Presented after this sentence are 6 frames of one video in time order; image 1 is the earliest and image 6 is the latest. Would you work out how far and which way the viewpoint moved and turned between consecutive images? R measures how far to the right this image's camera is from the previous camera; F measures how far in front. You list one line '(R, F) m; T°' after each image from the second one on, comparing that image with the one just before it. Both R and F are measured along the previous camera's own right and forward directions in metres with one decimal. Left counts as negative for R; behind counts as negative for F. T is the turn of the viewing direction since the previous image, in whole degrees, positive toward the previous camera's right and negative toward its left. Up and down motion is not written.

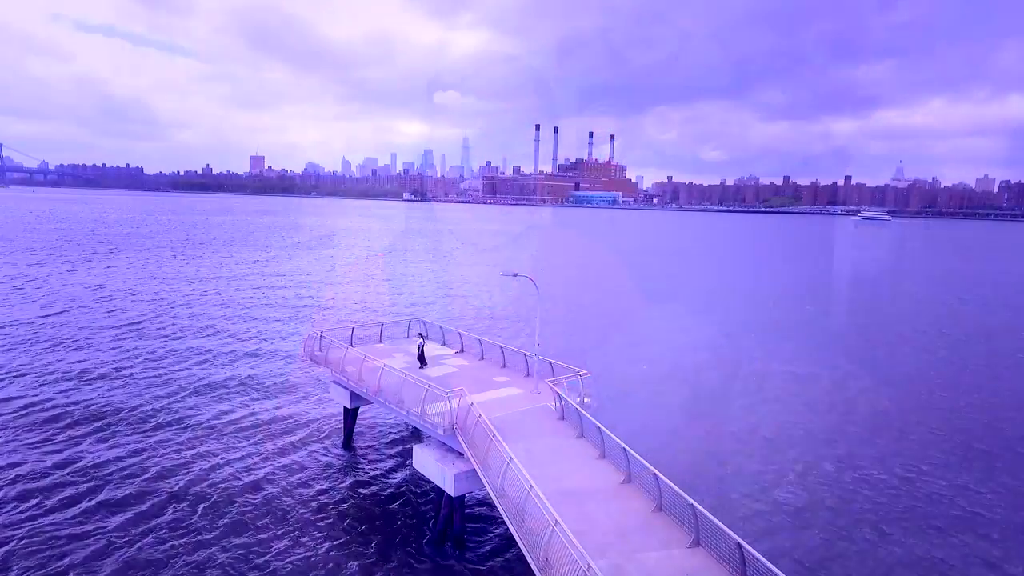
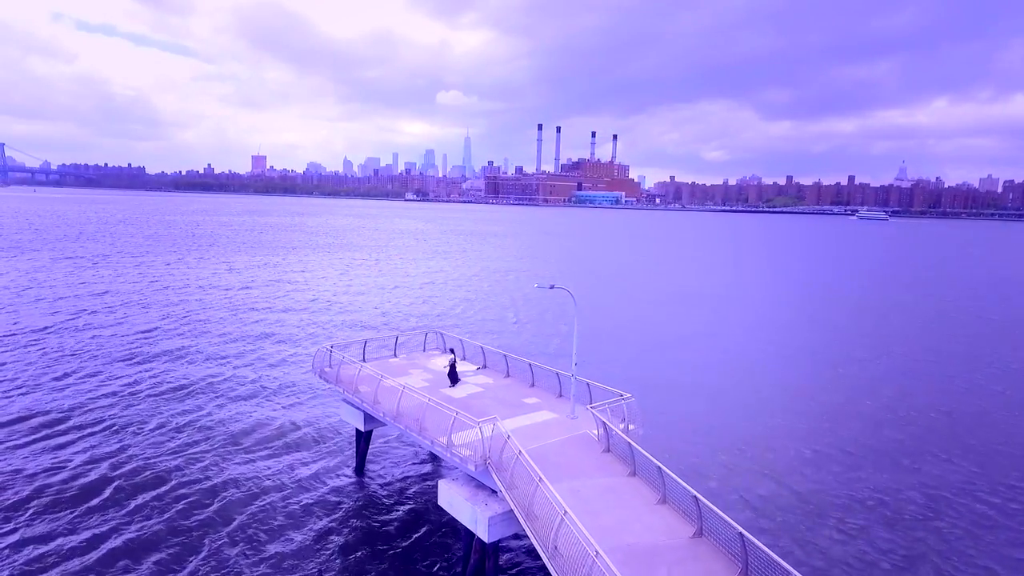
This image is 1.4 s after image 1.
(-0.2, +0.5) m; 0°
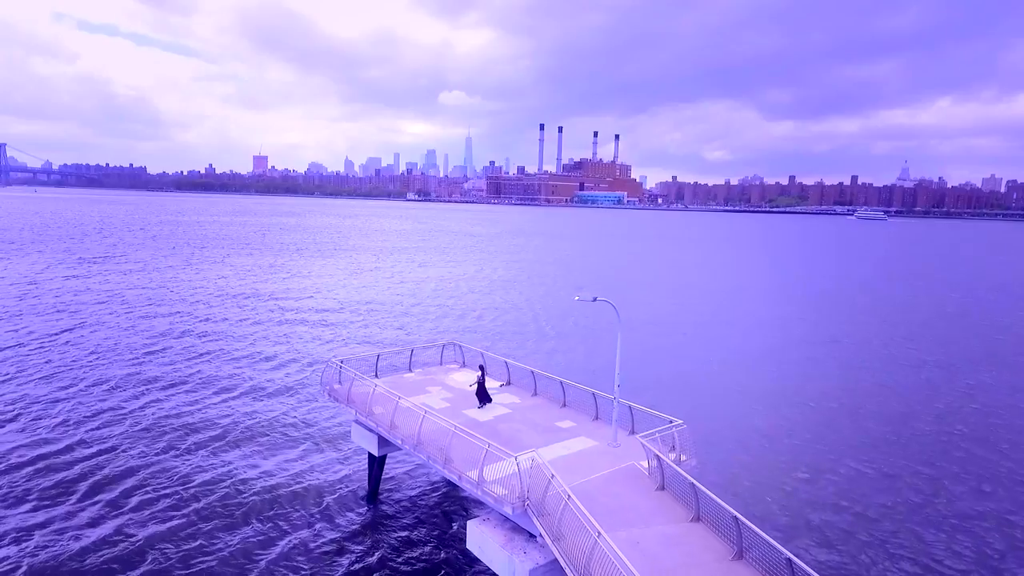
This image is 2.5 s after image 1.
(-0.2, +0.5) m; 0°
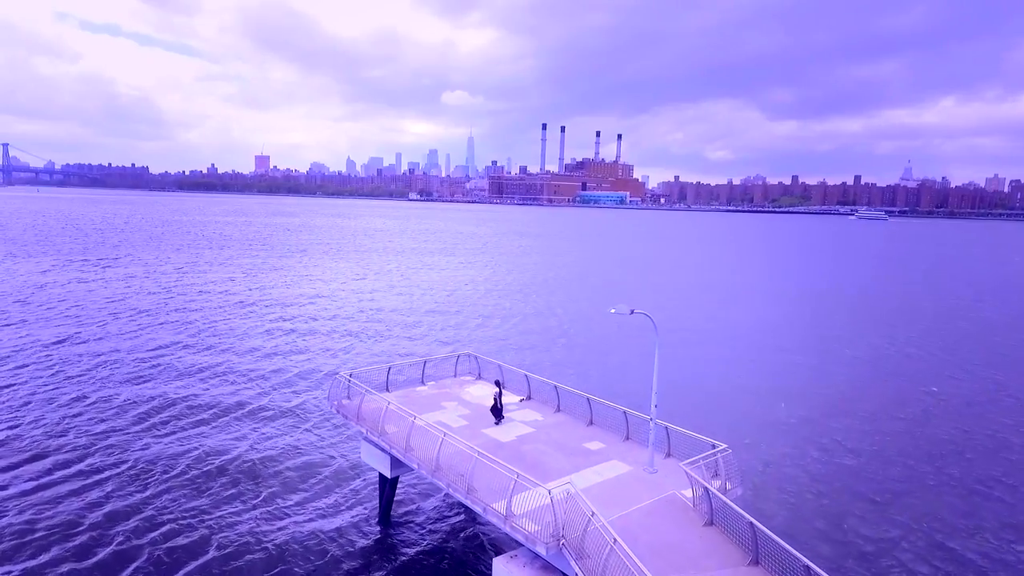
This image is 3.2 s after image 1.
(-0.1, +0.3) m; 0°
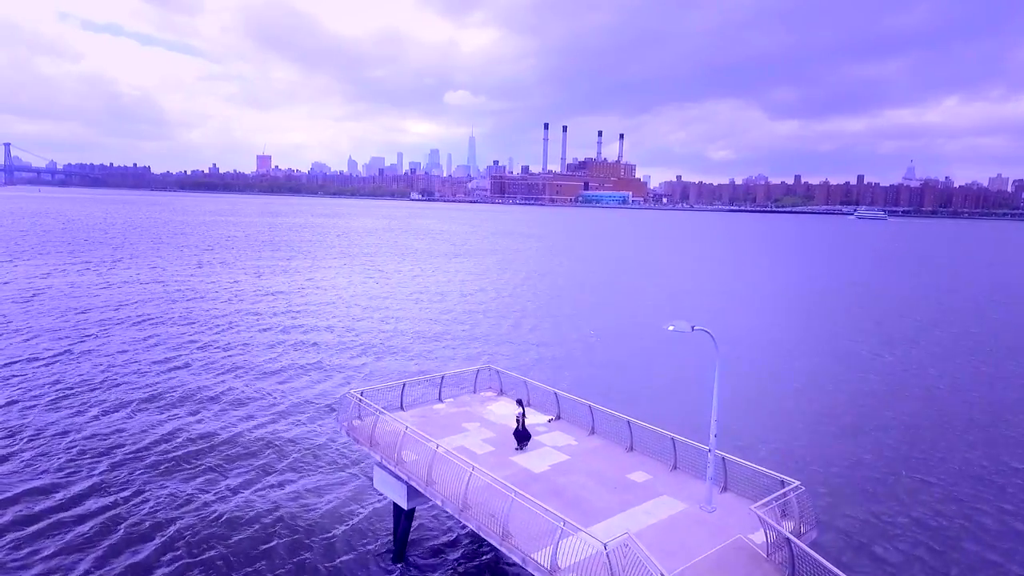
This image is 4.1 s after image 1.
(-0.2, +0.4) m; 0°
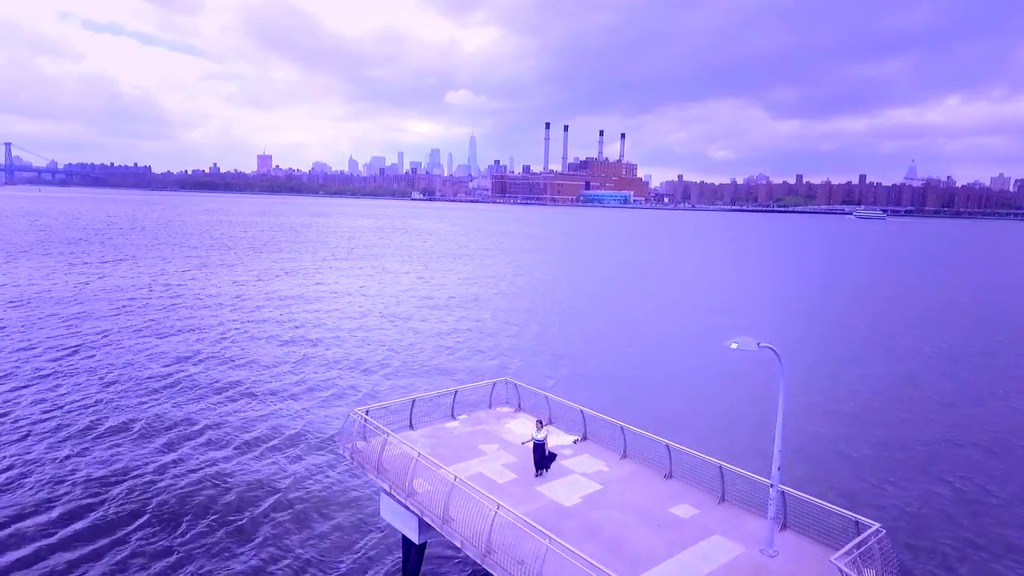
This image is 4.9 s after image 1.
(-0.1, +0.4) m; 0°
